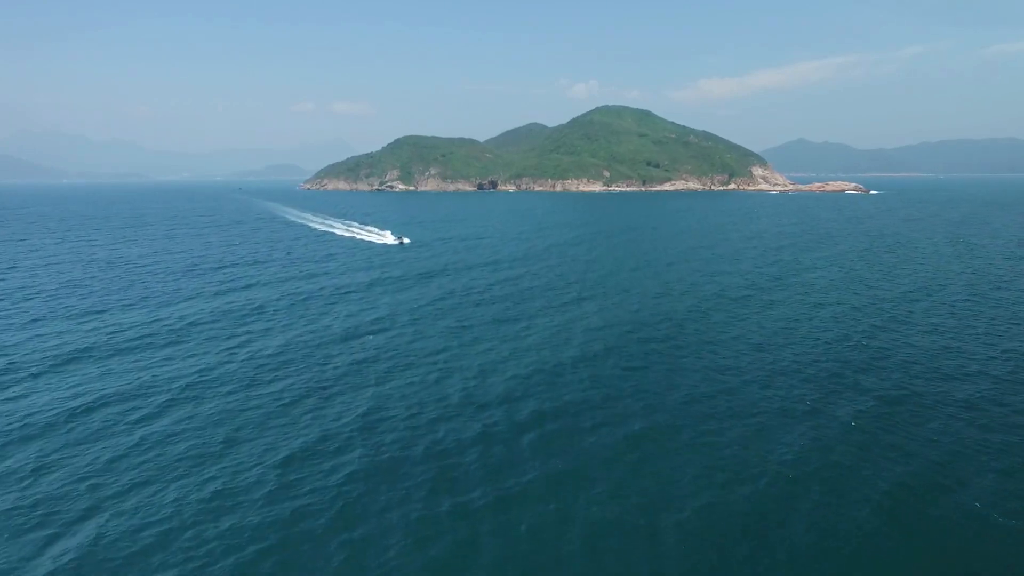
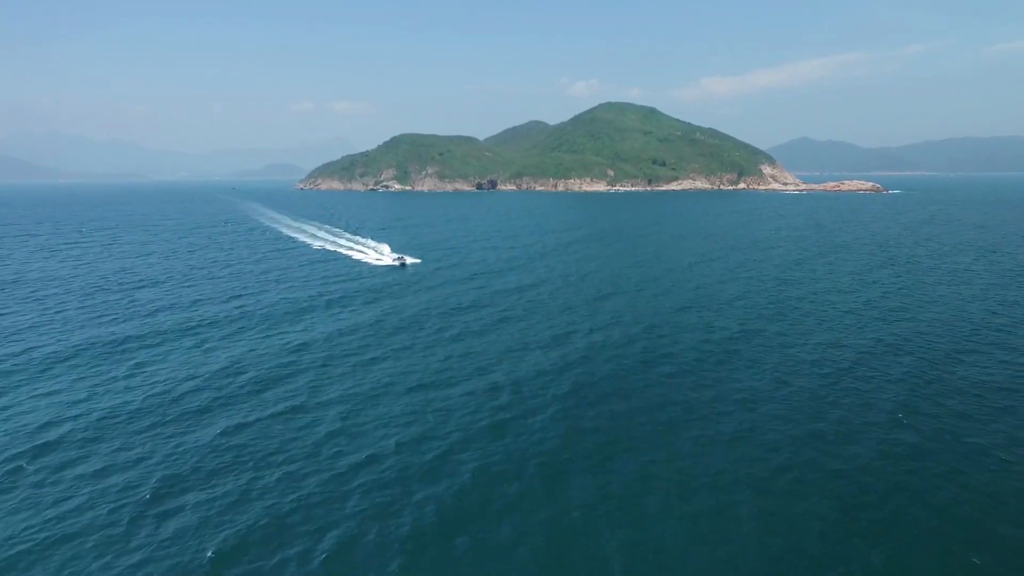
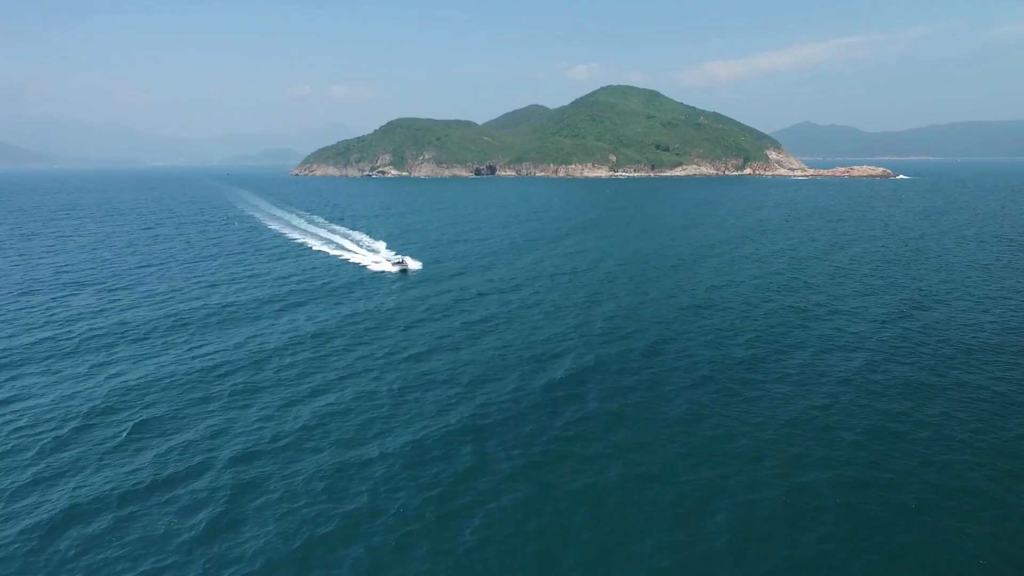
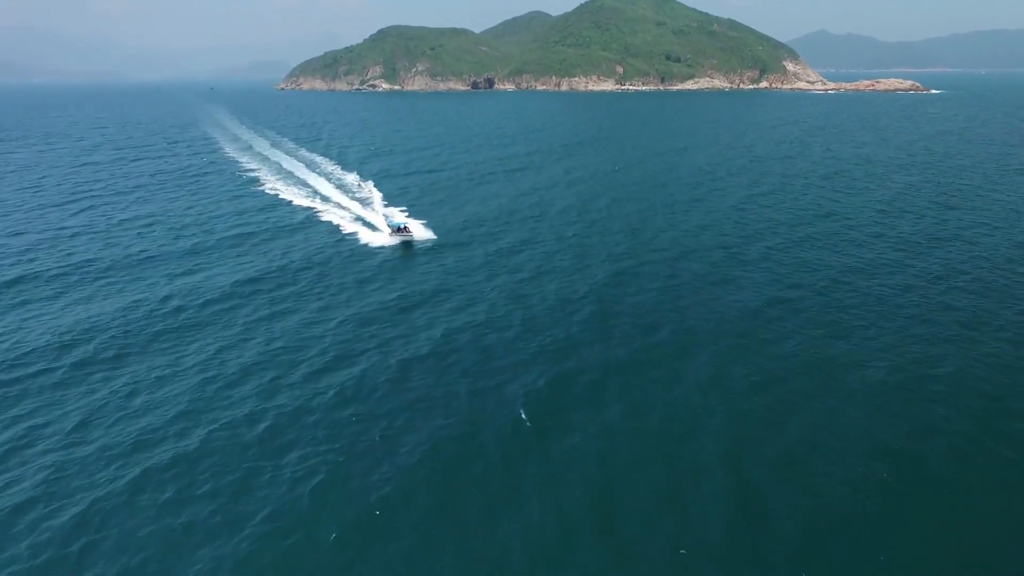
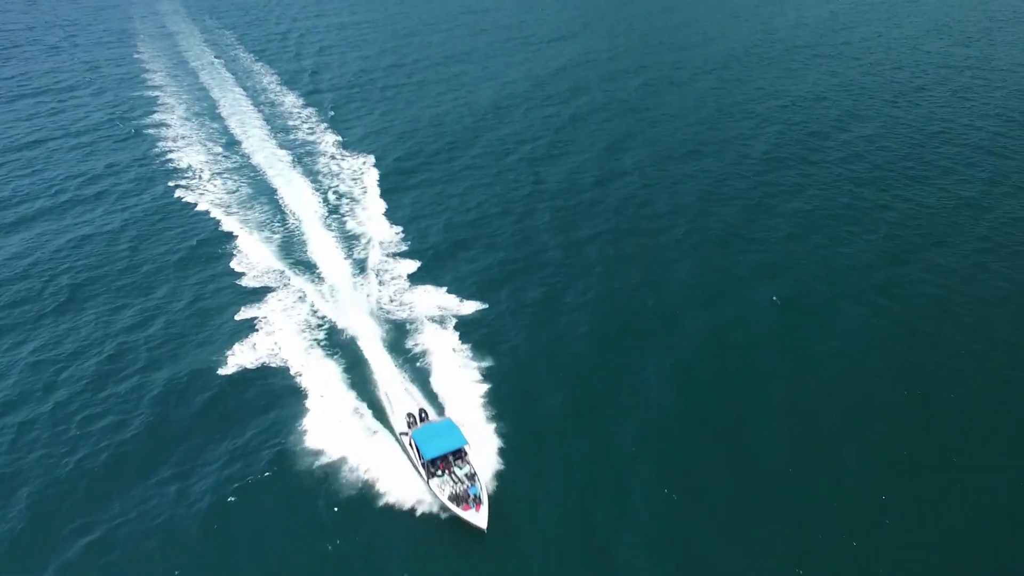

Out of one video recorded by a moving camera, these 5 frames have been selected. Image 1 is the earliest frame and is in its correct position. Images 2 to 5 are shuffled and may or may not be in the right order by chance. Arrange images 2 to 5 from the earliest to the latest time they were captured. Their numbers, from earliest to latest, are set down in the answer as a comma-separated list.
2, 3, 4, 5
